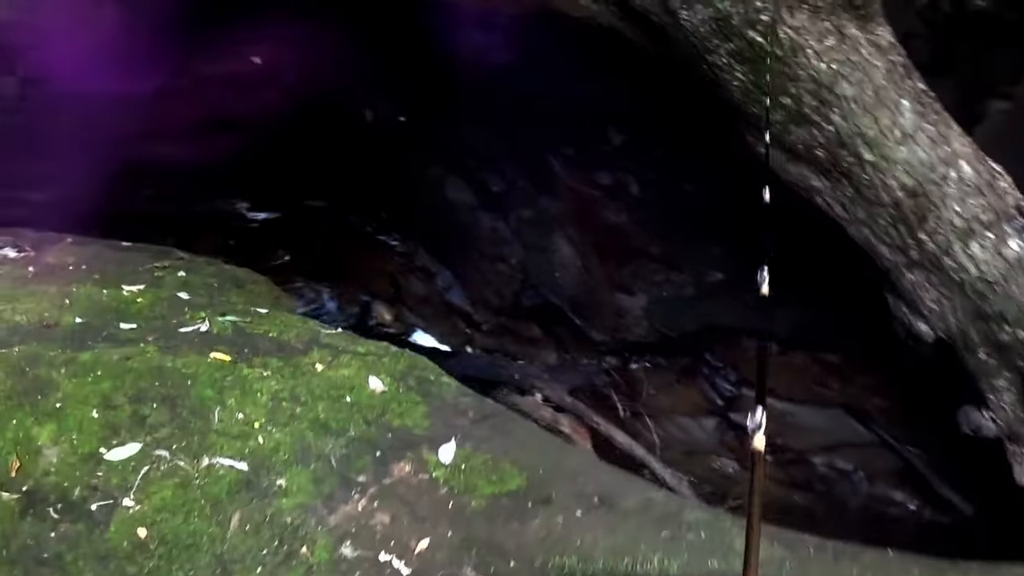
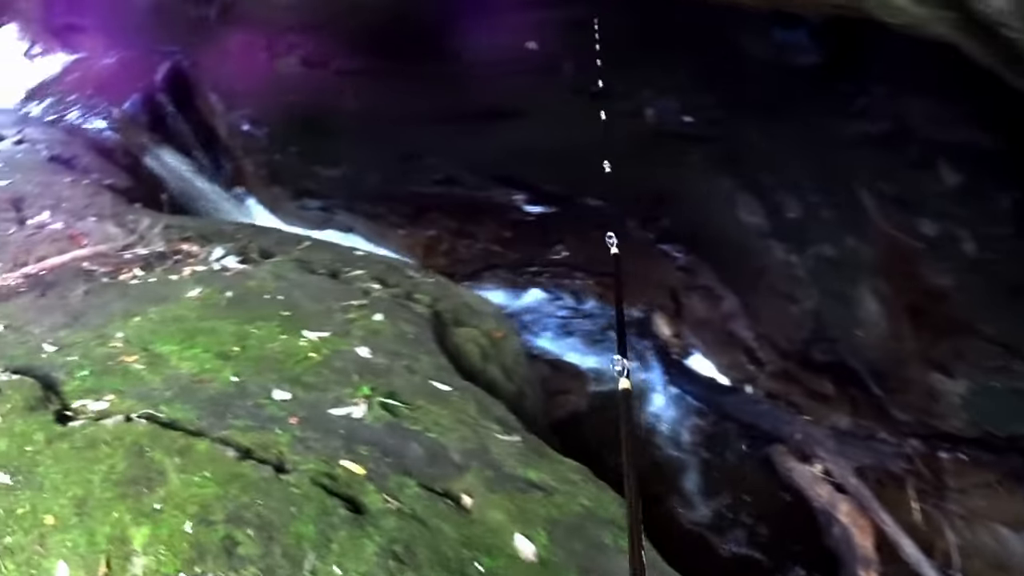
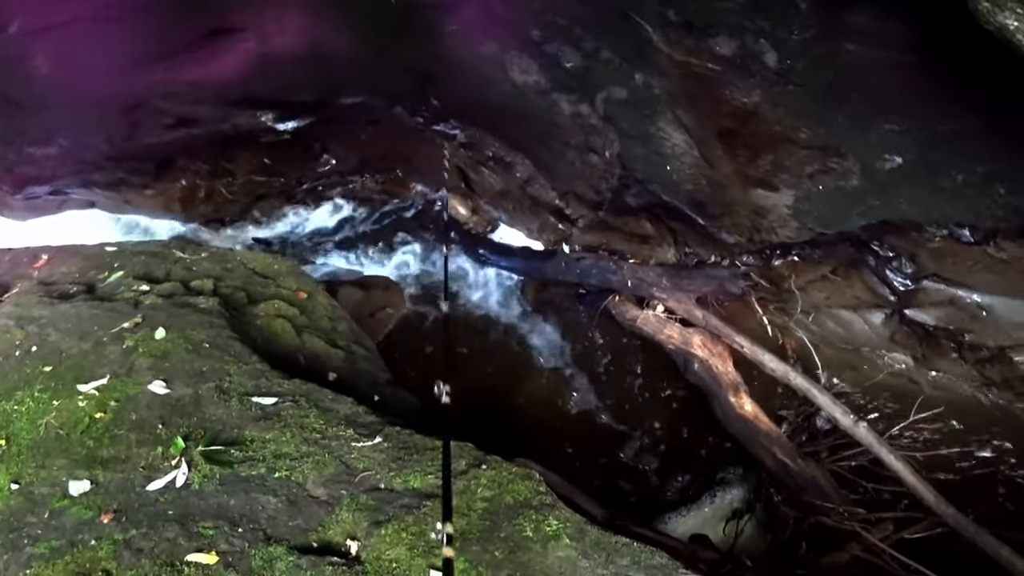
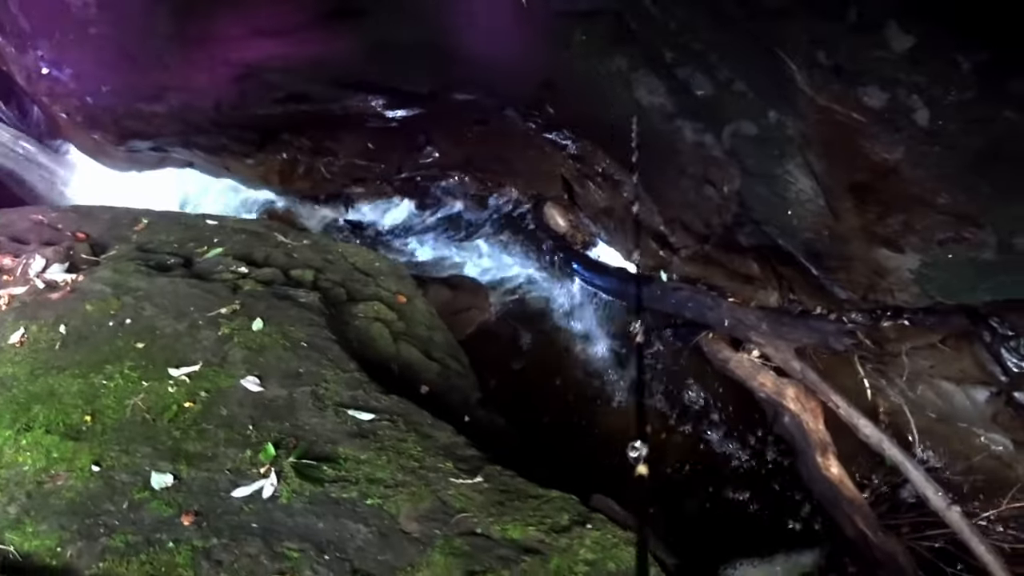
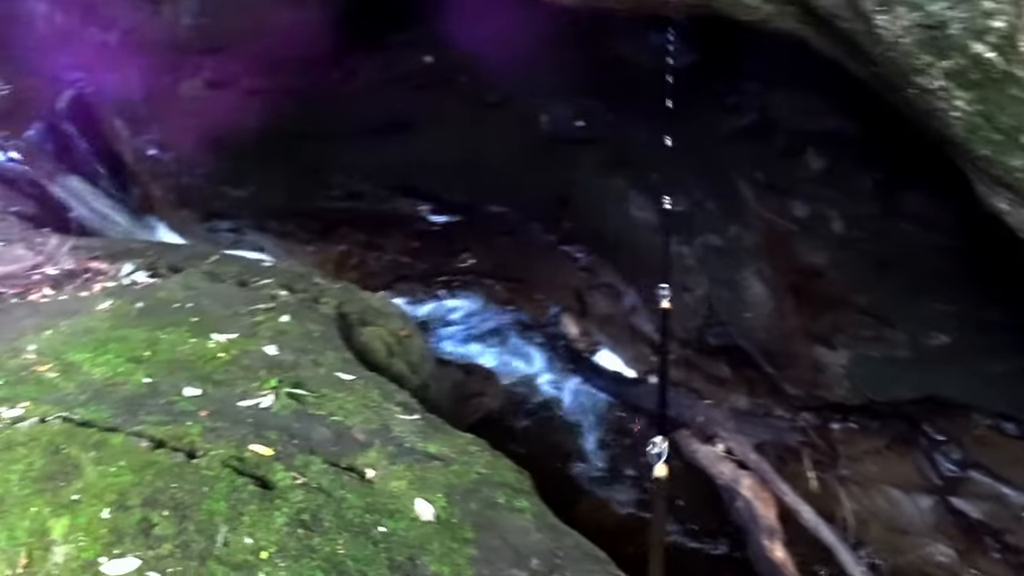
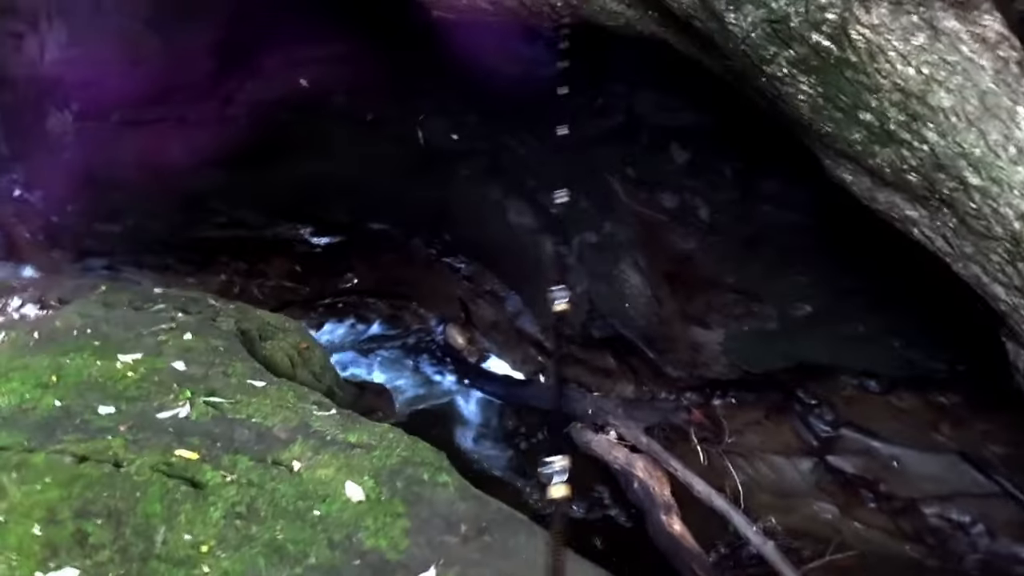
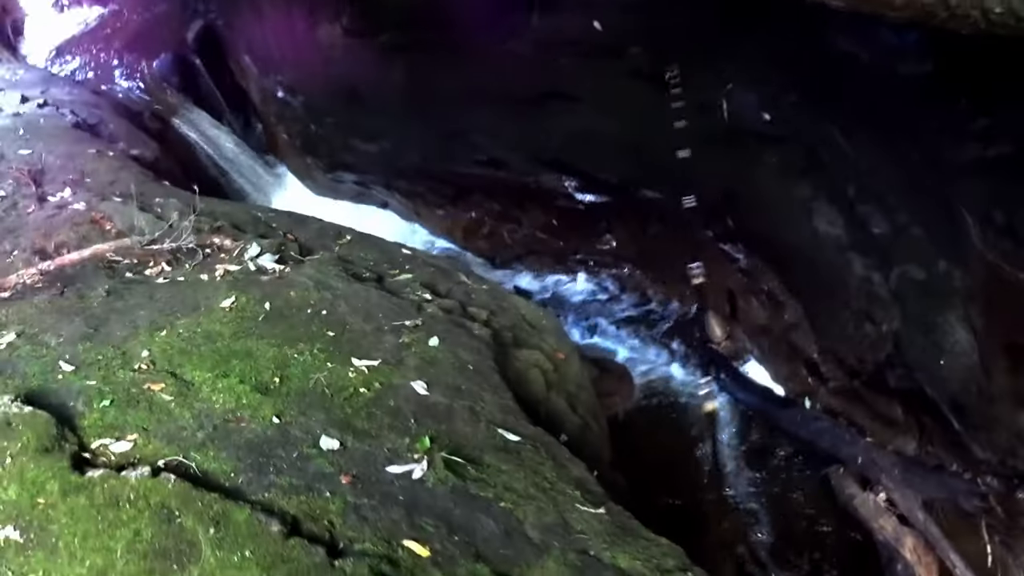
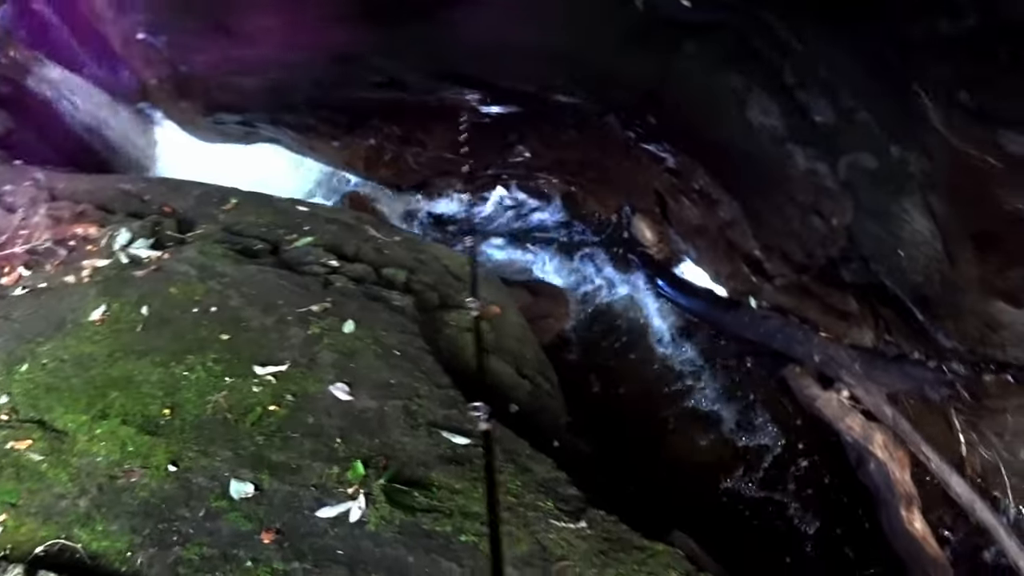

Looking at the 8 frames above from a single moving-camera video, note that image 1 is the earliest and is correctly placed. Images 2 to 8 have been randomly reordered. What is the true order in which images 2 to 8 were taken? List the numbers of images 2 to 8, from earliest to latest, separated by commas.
6, 5, 2, 7, 8, 4, 3
